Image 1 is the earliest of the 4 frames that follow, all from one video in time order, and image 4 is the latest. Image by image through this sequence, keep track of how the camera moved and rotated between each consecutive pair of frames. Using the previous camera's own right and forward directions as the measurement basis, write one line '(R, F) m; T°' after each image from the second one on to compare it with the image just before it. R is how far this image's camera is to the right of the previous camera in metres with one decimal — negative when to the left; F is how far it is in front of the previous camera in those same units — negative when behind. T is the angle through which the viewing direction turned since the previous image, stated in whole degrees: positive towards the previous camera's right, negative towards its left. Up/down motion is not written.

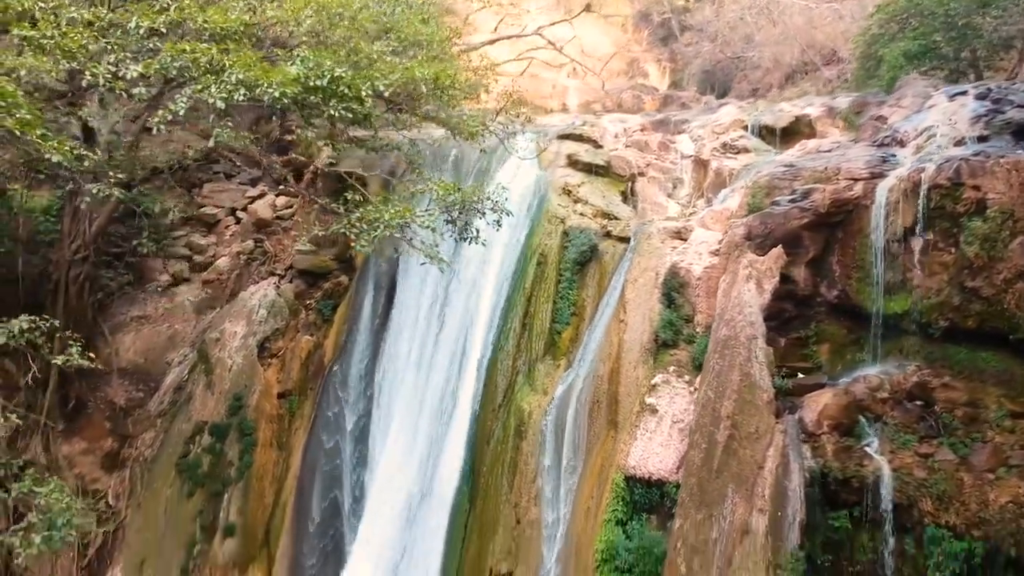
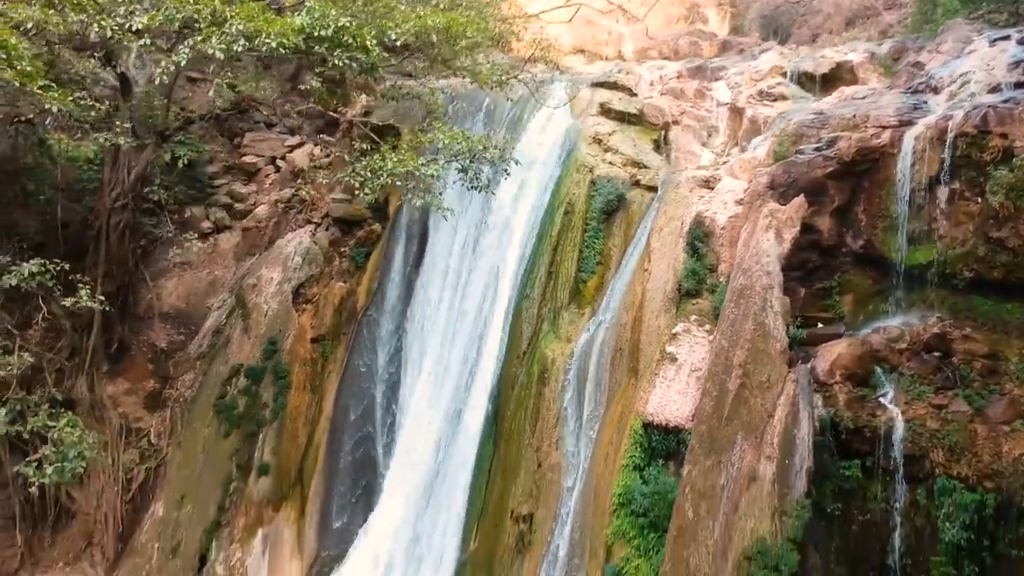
(+0.3, -0.1) m; -4°
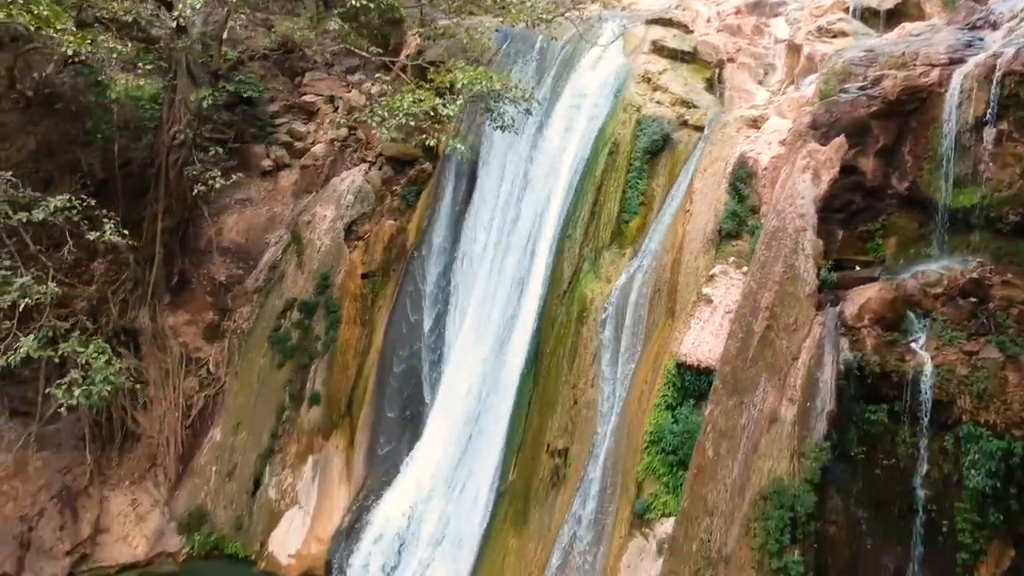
(+0.4, -0.1) m; -5°
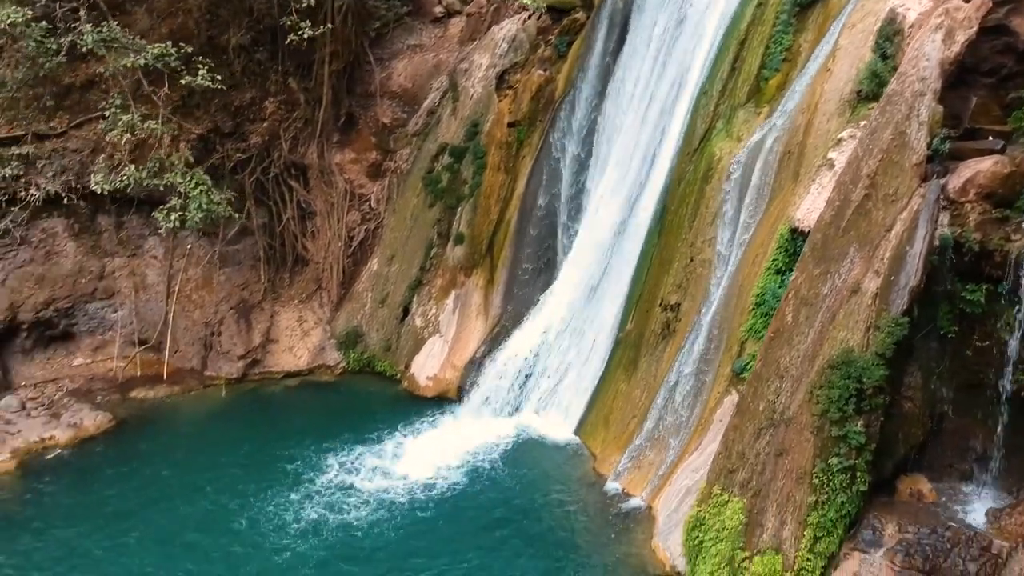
(+1.0, -0.2) m; -14°
